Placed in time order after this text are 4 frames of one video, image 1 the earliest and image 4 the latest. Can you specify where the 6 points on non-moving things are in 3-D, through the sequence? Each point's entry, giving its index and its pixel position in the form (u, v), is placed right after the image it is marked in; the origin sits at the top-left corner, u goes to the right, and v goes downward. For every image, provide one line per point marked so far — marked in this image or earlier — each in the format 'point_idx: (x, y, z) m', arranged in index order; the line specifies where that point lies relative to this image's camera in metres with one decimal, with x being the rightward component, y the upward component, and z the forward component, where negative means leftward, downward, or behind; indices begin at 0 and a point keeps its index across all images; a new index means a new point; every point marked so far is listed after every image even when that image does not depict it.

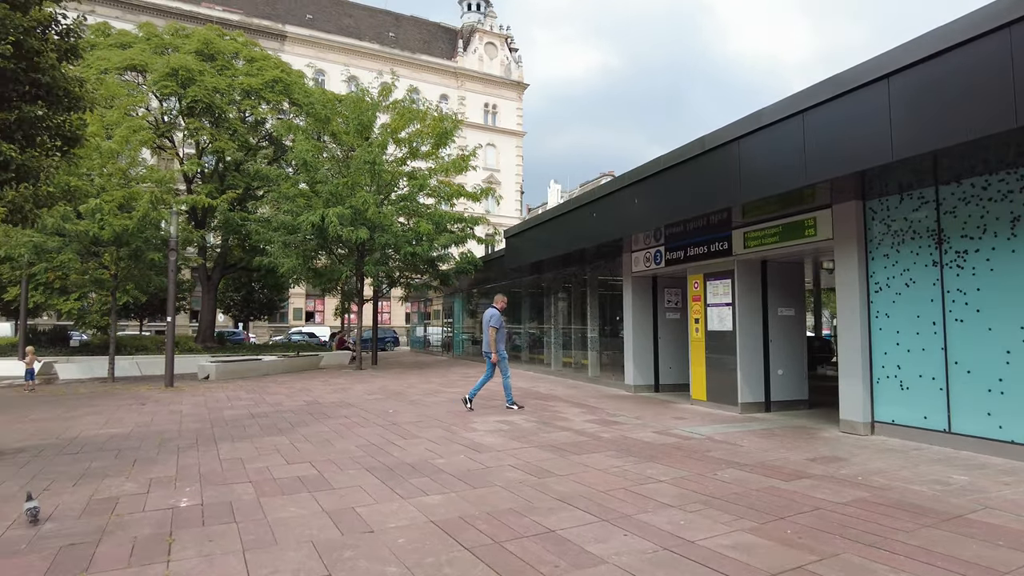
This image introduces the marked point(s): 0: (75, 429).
0: (-6.2, -2.0, +9.5) m
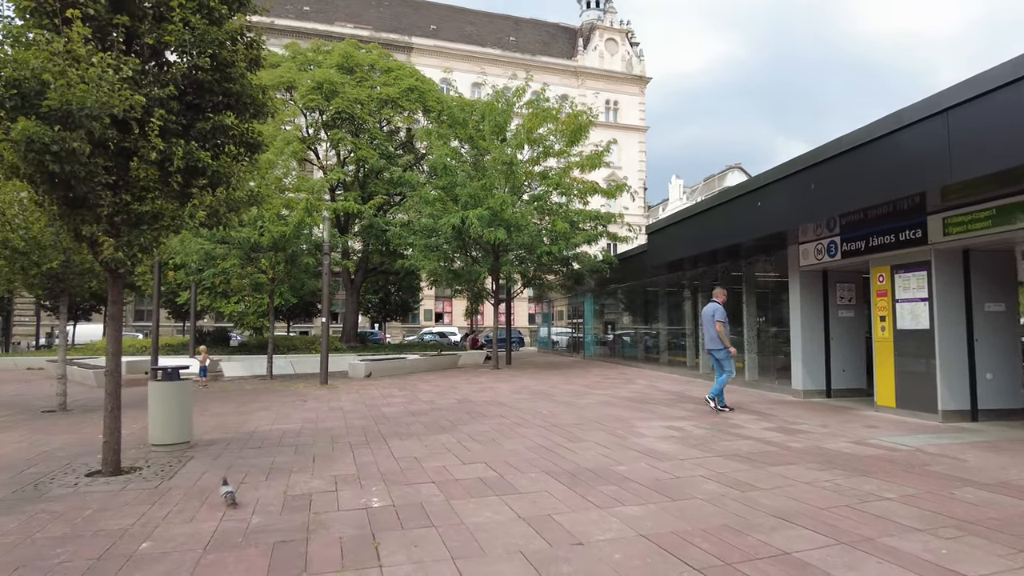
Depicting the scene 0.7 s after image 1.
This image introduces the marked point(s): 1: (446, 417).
0: (-3.9, -2.0, +10.0) m
1: (-1.0, -2.0, +10.3) m
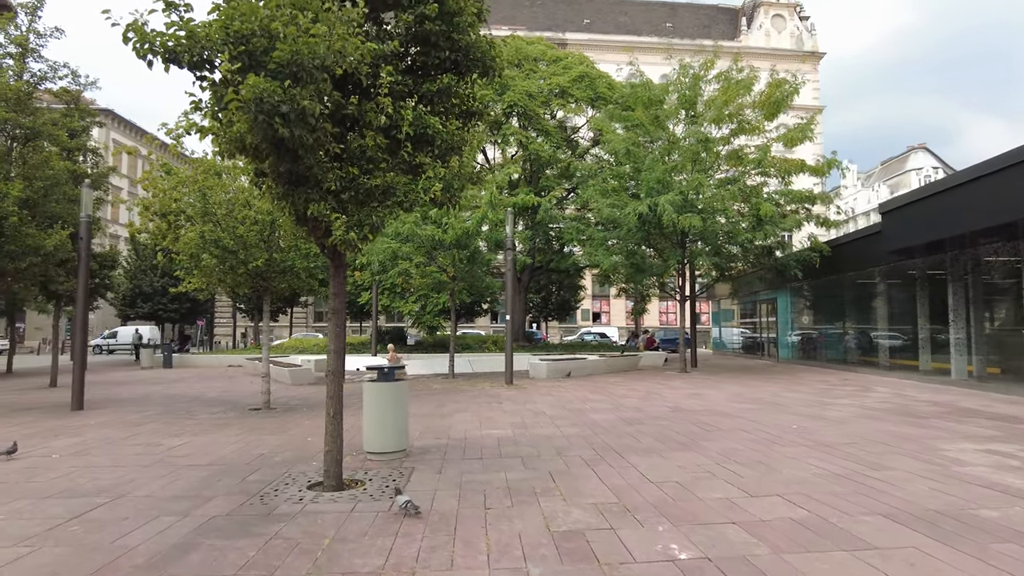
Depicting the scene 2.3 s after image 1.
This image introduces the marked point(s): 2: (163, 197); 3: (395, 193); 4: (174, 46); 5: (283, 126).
0: (-0.7, -2.0, +9.2) m
1: (+2.1, -1.9, +8.8) m
2: (-6.0, +1.6, +11.5) m
3: (-0.9, +0.8, +5.2) m
4: (-2.4, +1.7, +4.6) m
5: (-1.6, +1.1, +4.5) m
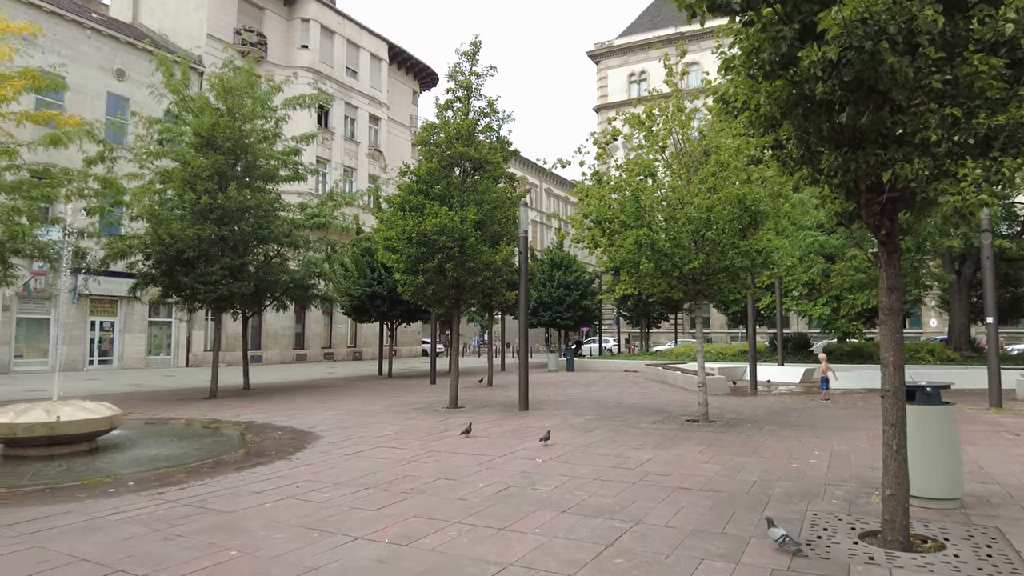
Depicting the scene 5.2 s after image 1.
0: (+5.0, -1.9, +6.8) m
1: (+7.3, -1.7, +5.1) m
2: (+1.4, +1.4, +11.6) m
3: (+2.8, +0.8, +3.6) m
4: (+1.2, +1.7, +3.8) m
5: (+1.8, +1.1, +3.3) m
